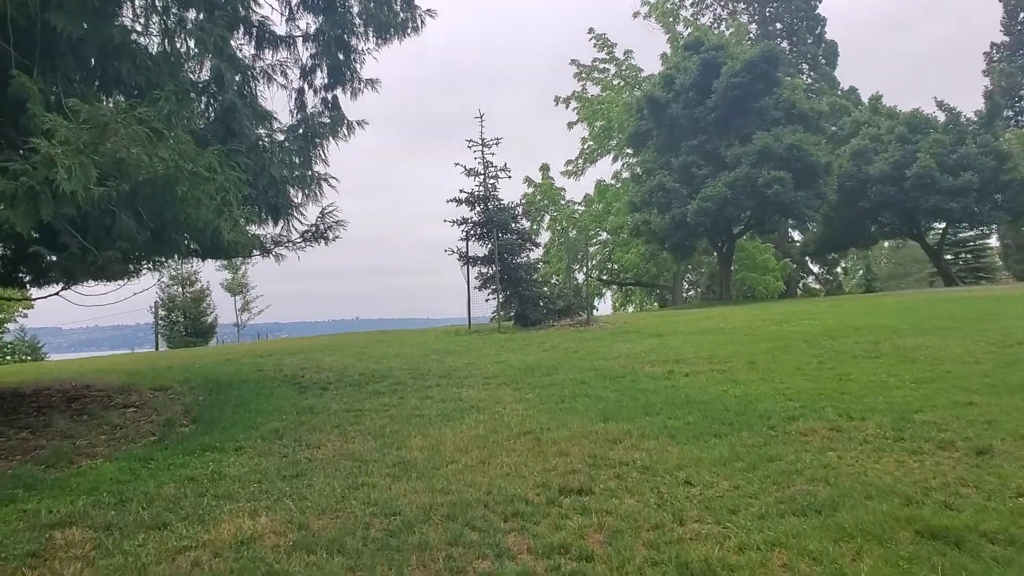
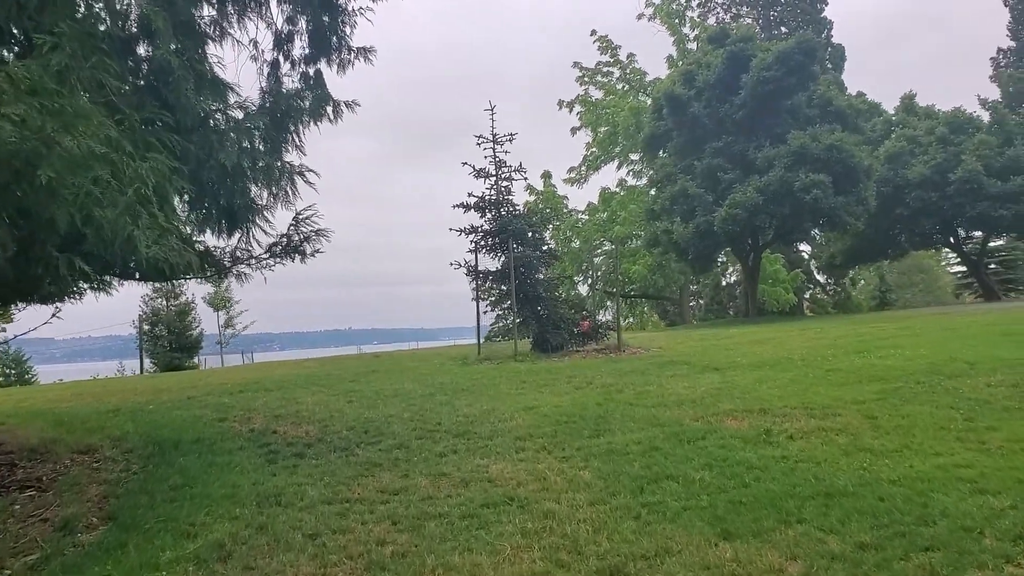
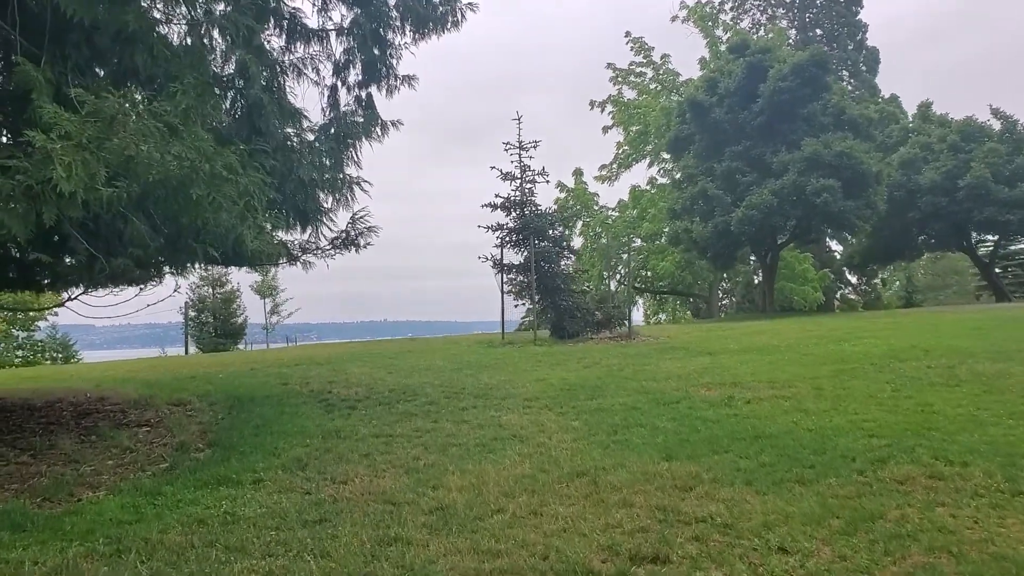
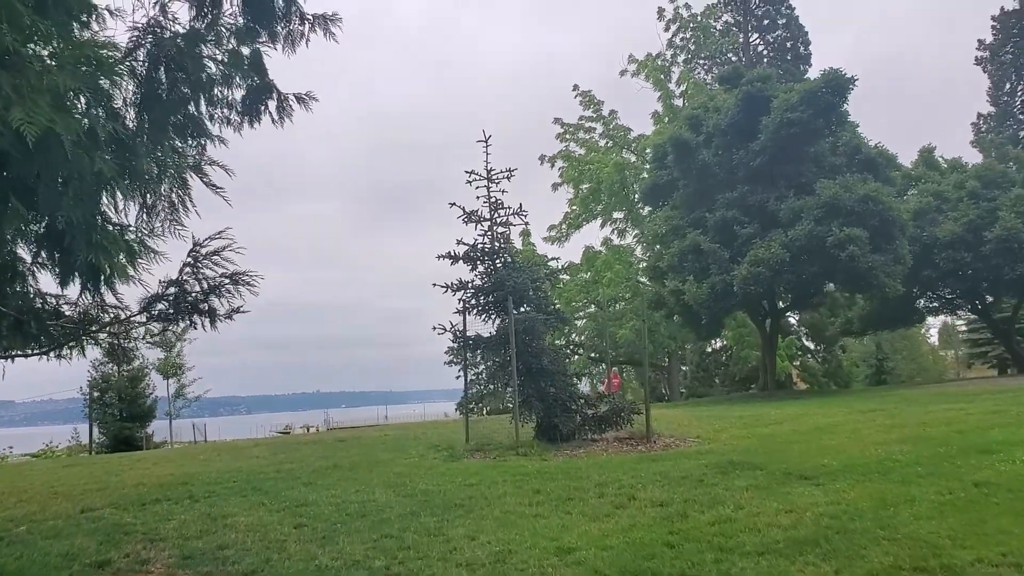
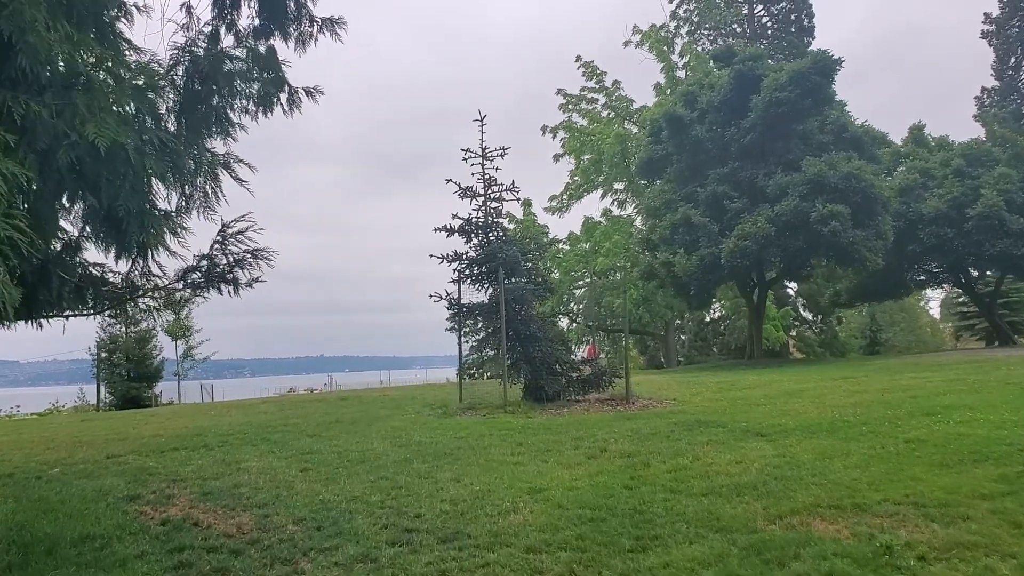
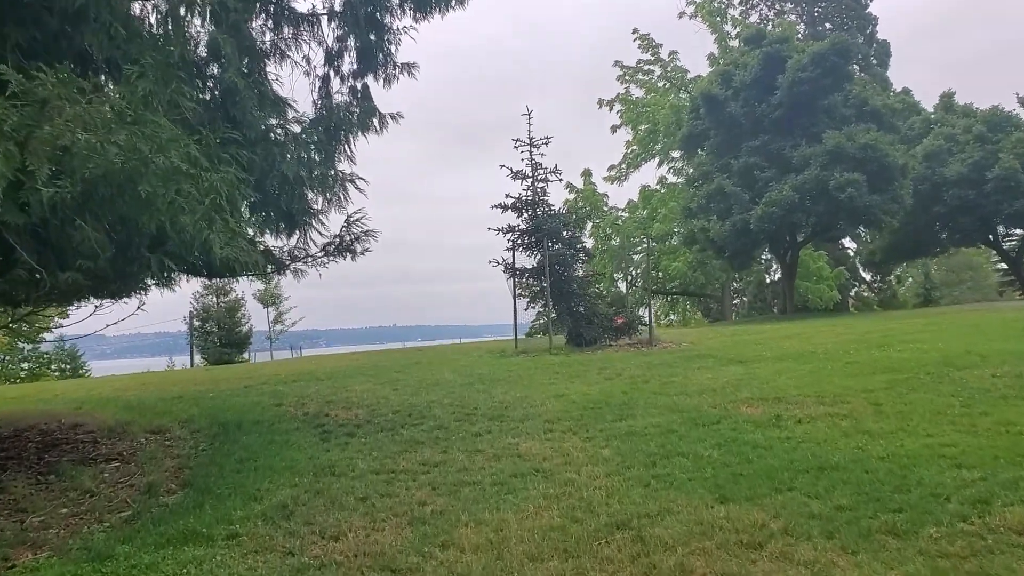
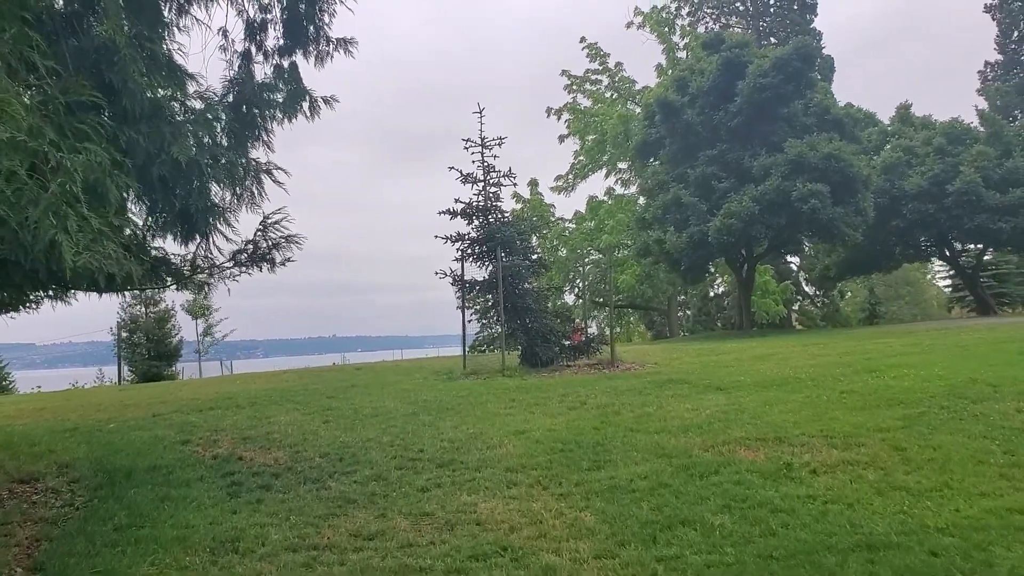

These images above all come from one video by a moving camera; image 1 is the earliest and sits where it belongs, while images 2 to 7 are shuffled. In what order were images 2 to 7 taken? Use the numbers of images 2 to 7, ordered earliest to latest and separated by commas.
3, 6, 2, 7, 5, 4
